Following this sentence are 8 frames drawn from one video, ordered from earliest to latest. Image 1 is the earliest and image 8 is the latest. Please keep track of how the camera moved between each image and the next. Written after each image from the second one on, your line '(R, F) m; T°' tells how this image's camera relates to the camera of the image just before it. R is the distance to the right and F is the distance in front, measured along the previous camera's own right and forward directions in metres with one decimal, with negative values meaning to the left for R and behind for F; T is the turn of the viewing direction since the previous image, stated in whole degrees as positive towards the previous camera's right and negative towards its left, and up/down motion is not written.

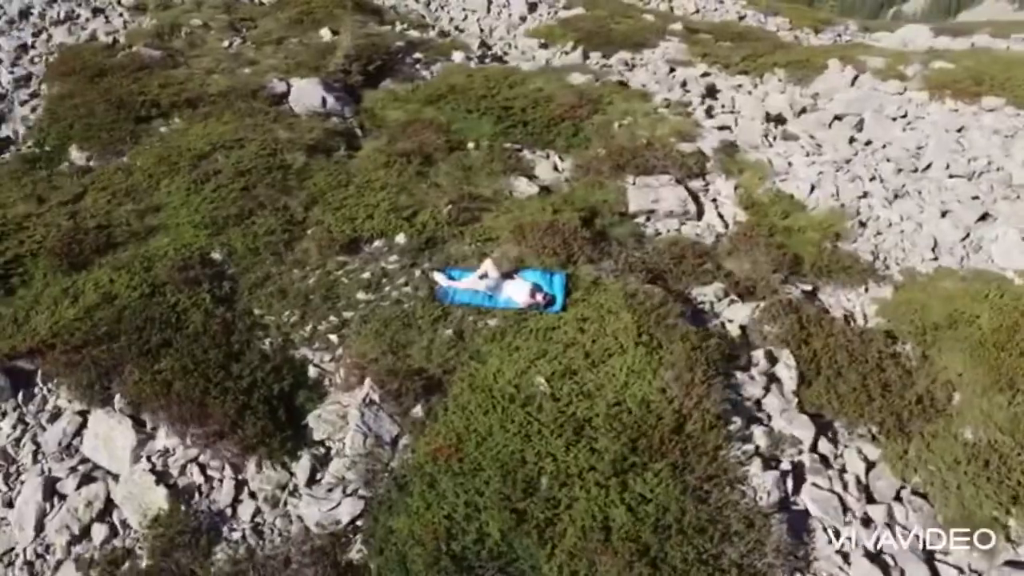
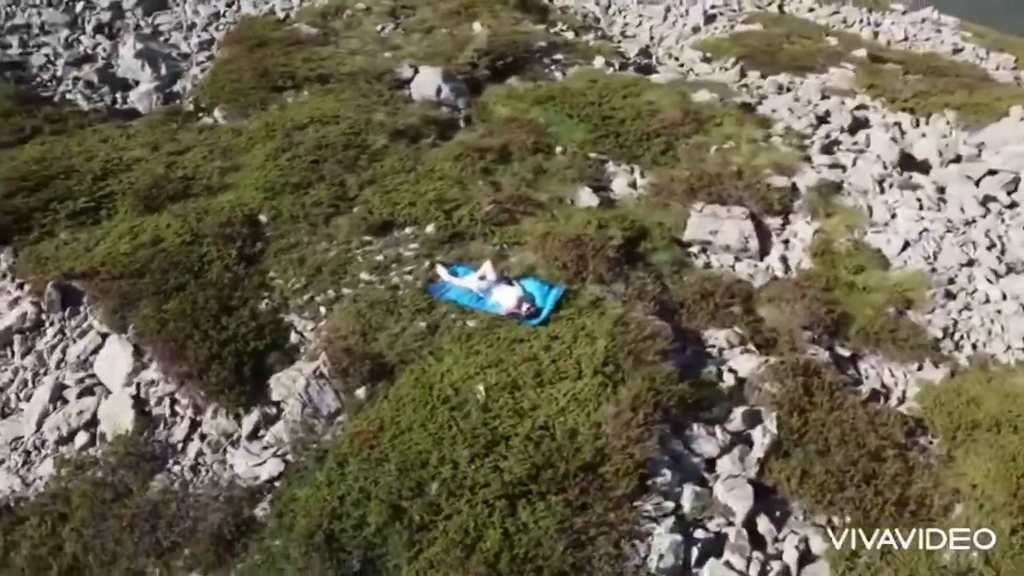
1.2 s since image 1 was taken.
(+3.2, +0.5) m; -15°
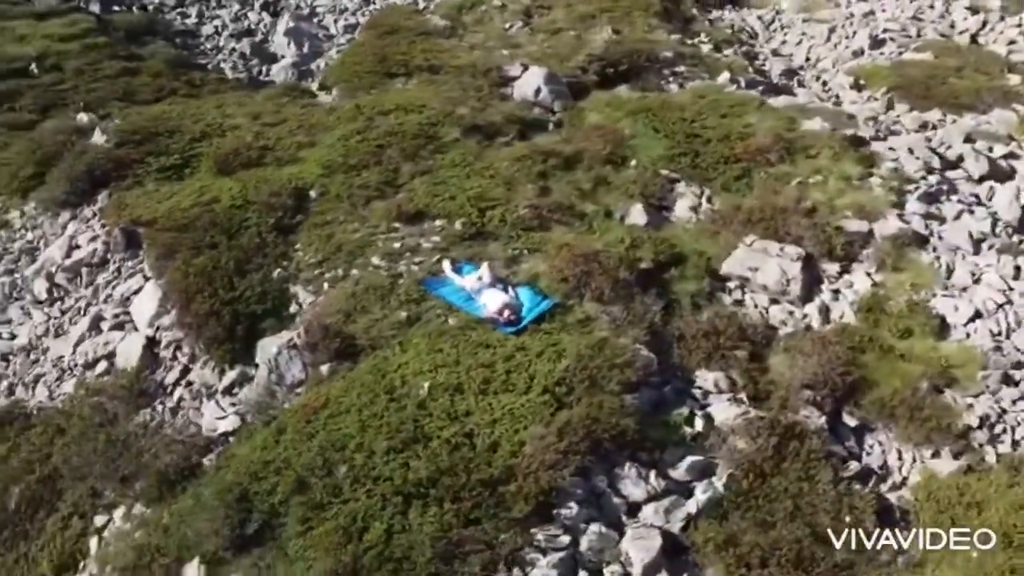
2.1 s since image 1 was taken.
(+2.9, +0.5) m; -14°
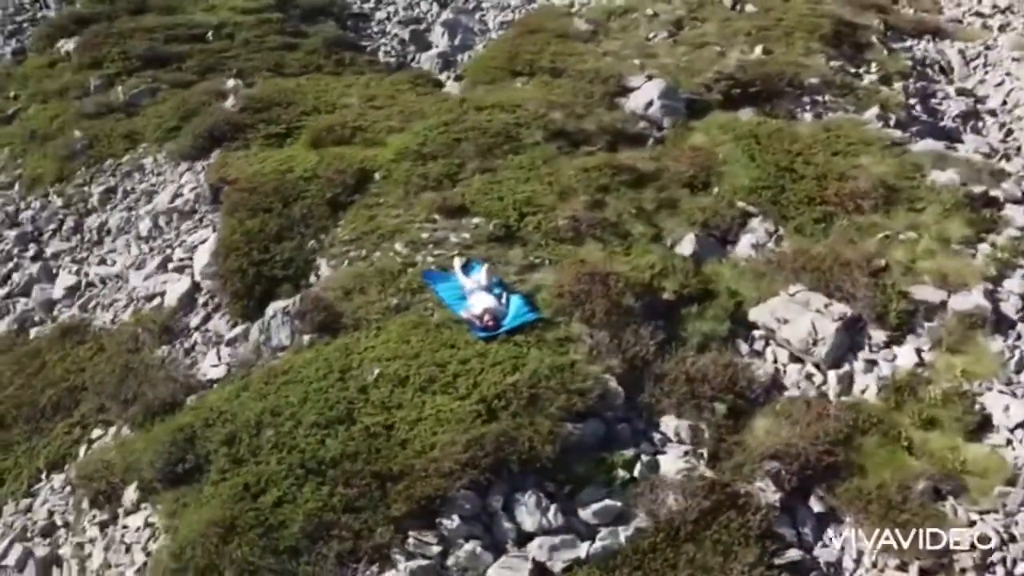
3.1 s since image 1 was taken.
(+3.1, +0.5) m; -15°
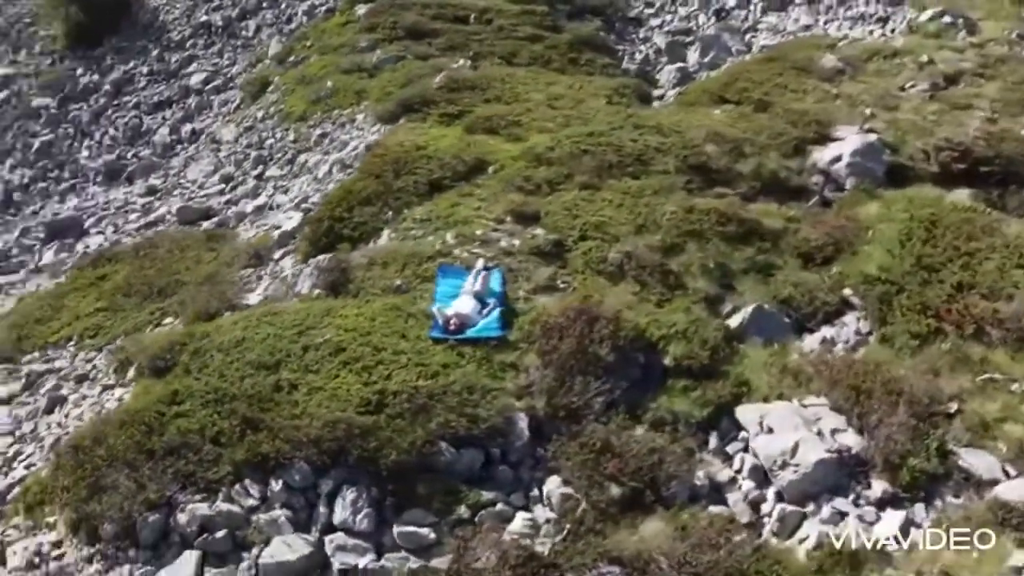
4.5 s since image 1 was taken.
(+5.0, +1.4) m; -25°
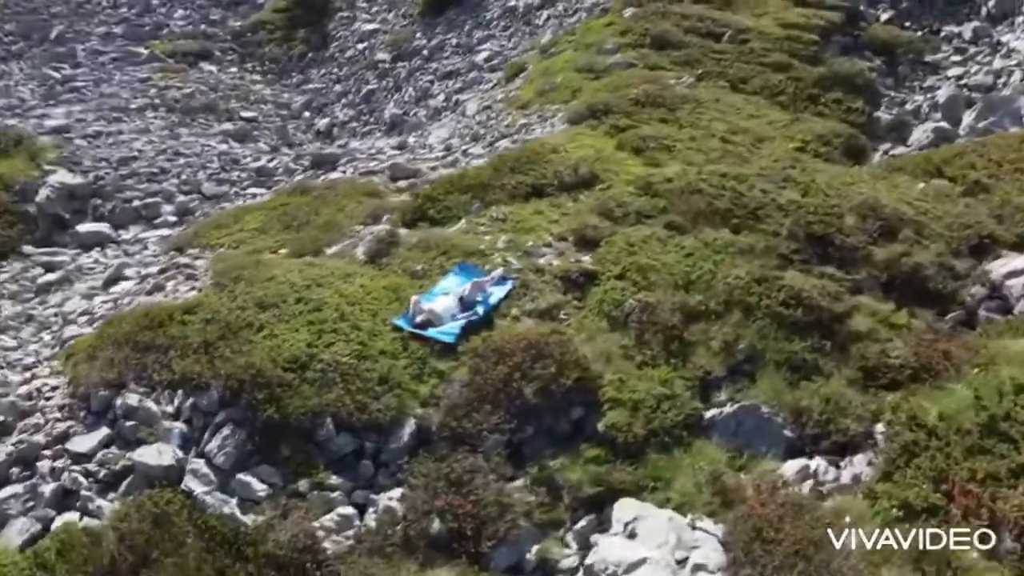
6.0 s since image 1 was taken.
(+5.0, +1.5) m; -25°
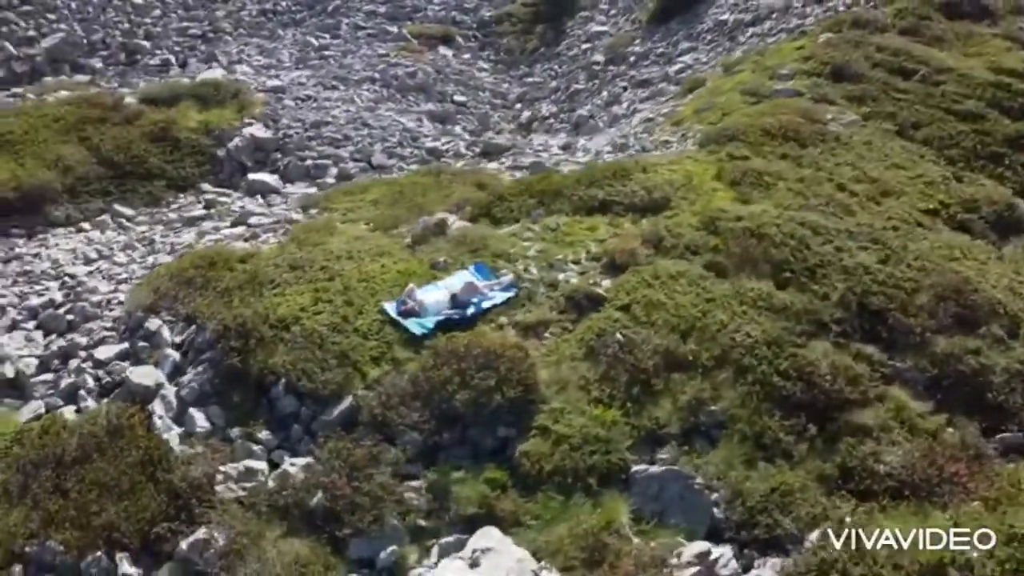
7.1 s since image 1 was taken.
(+3.6, +0.7) m; -18°
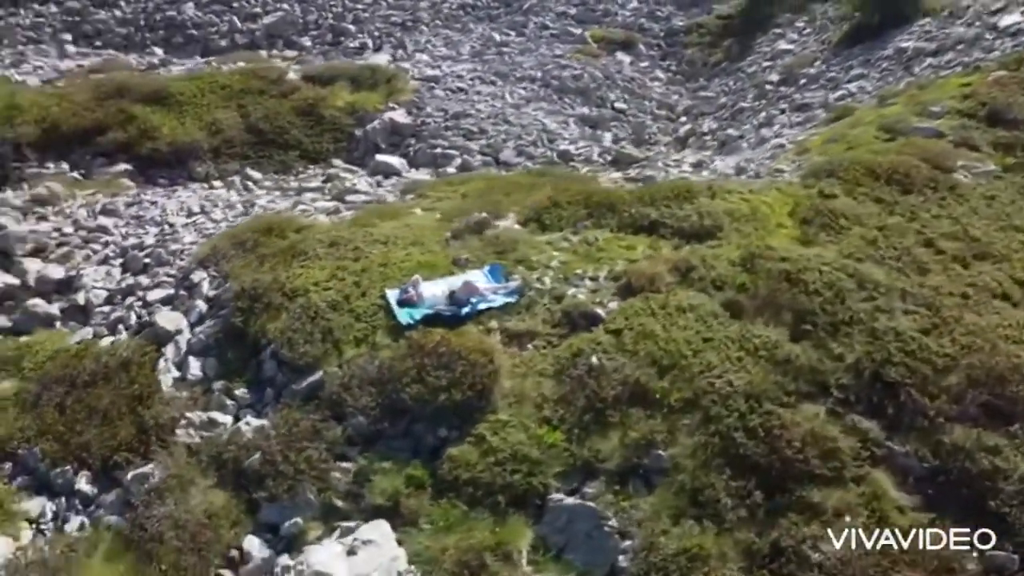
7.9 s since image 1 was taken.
(+2.8, +0.5) m; -14°
